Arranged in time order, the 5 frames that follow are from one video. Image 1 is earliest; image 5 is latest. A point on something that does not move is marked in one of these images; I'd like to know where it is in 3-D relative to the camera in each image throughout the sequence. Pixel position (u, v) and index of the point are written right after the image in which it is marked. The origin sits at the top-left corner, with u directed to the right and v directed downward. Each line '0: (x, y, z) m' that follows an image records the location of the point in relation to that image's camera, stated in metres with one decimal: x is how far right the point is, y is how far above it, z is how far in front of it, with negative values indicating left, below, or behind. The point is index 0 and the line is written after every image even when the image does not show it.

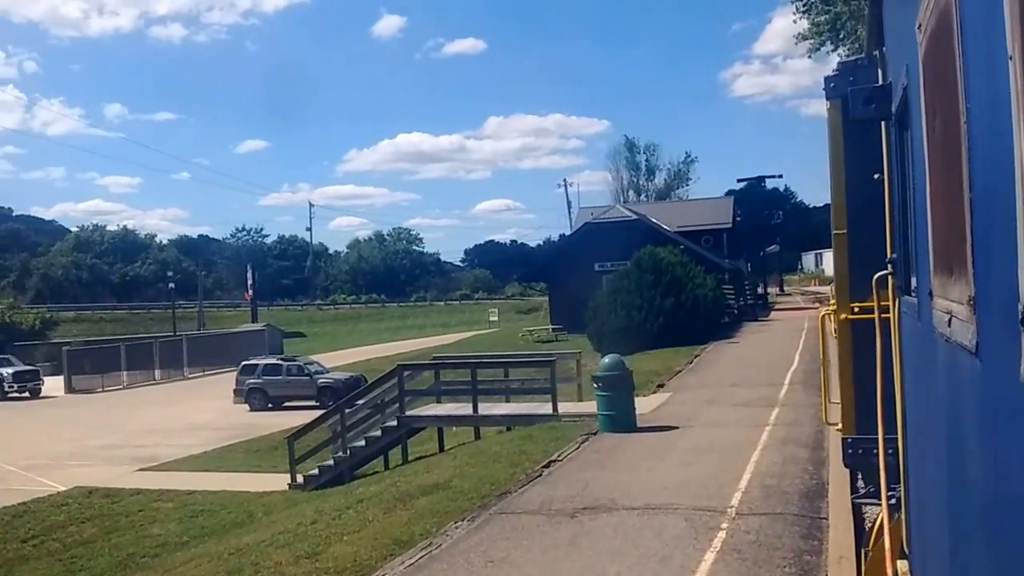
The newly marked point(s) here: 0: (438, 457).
0: (-1.1, -2.5, +16.5) m
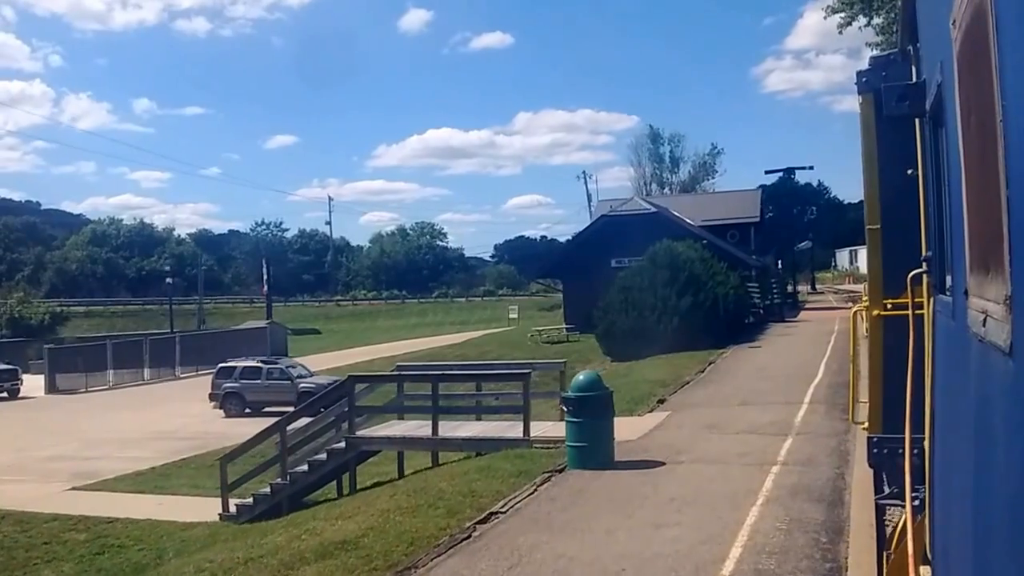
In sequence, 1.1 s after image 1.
0: (-1.6, -2.5, +13.4) m
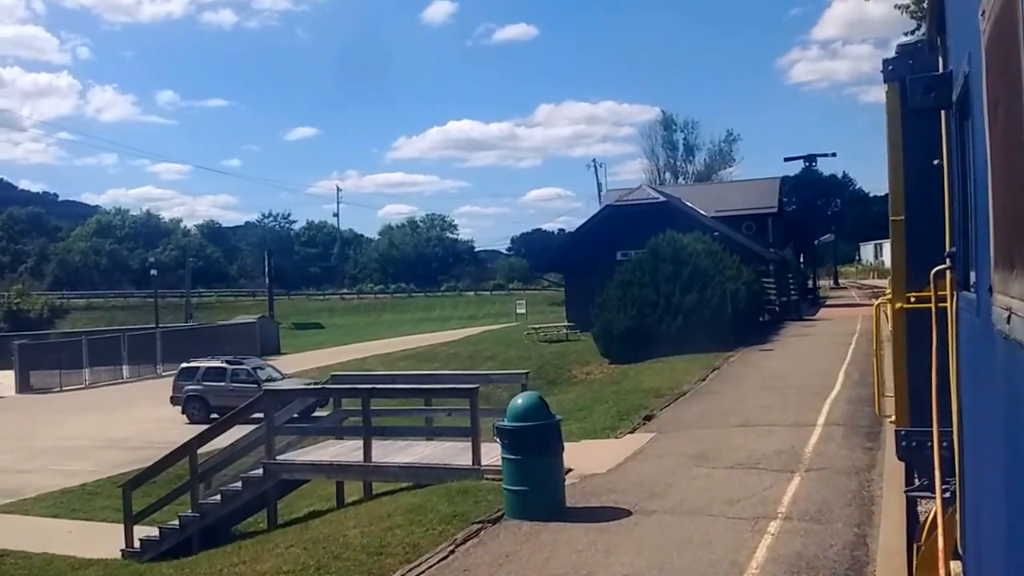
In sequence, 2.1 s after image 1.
0: (-2.3, -2.5, +10.7) m
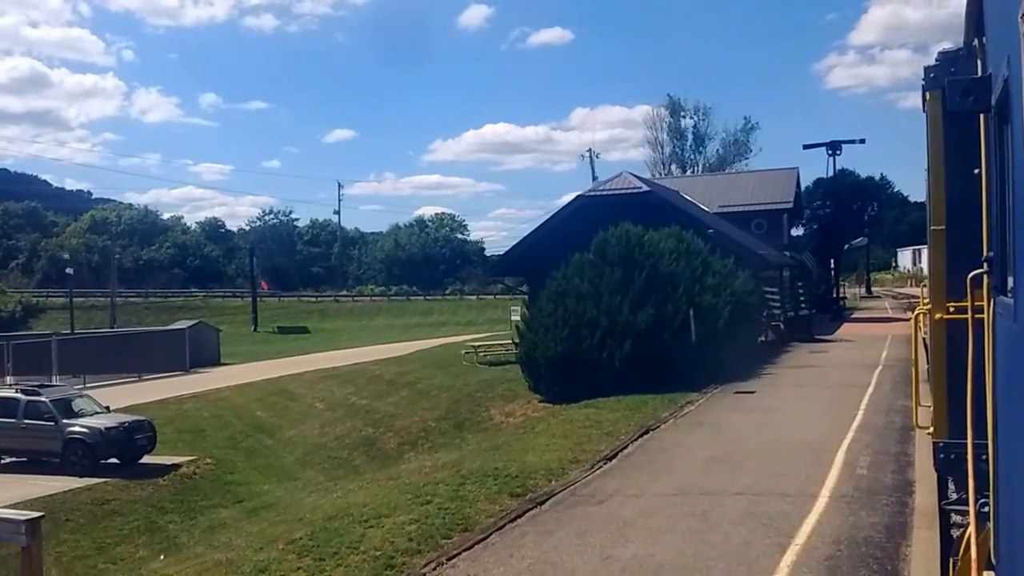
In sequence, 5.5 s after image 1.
0: (-5.0, -2.6, +2.9) m
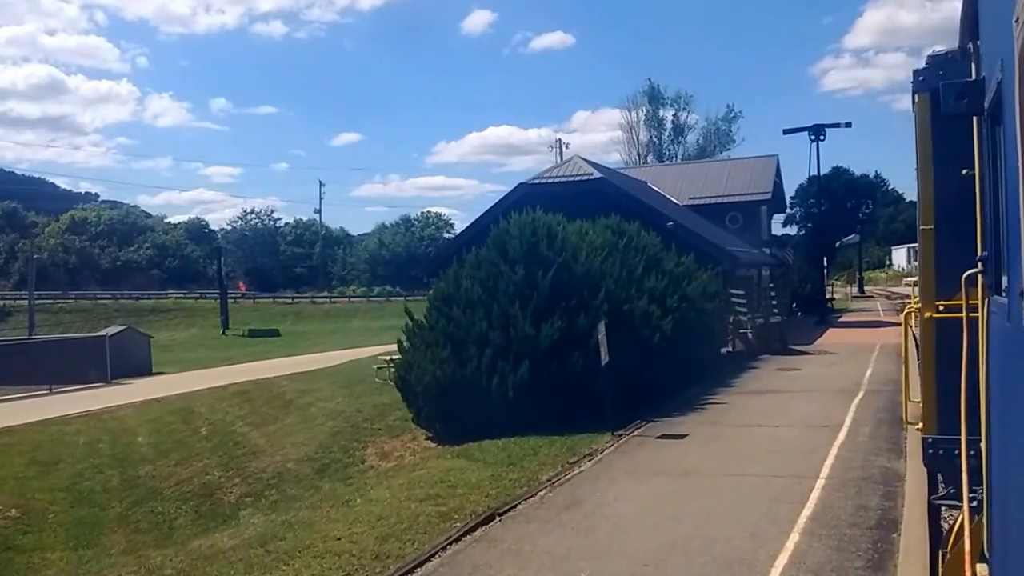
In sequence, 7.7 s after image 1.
0: (-7.0, -2.6, -1.9) m
